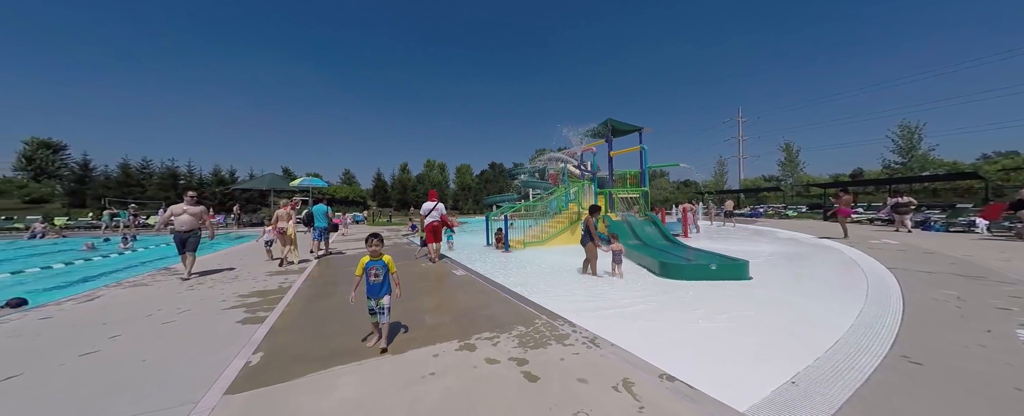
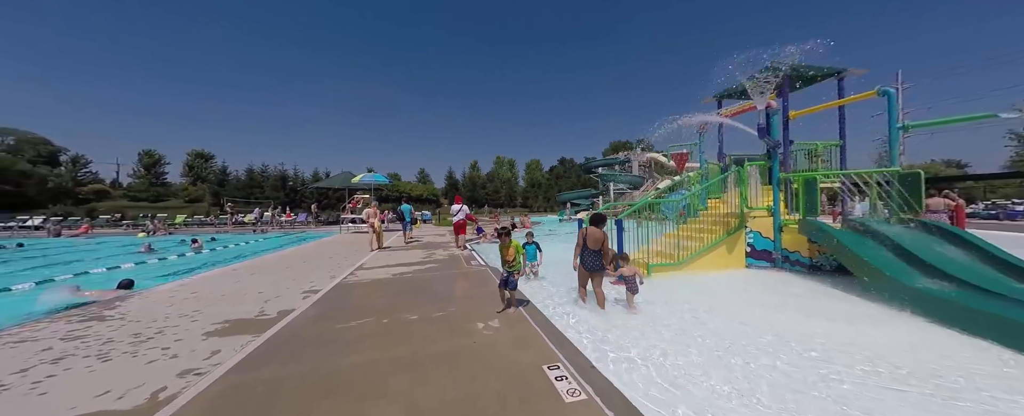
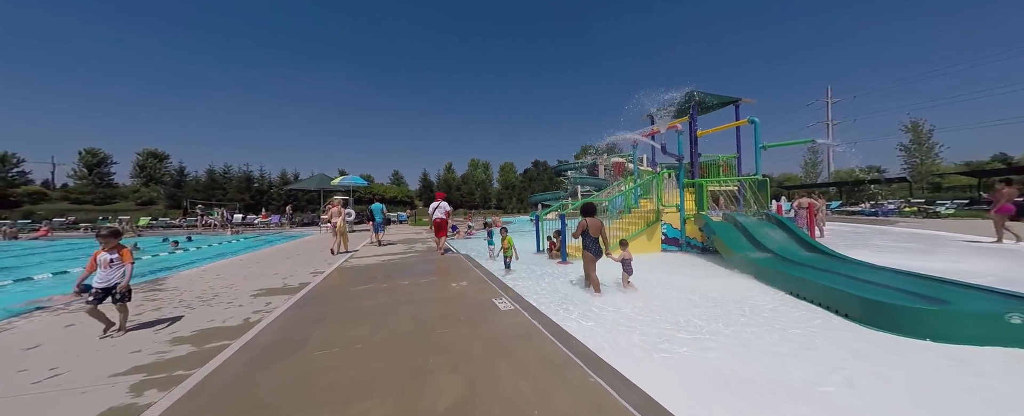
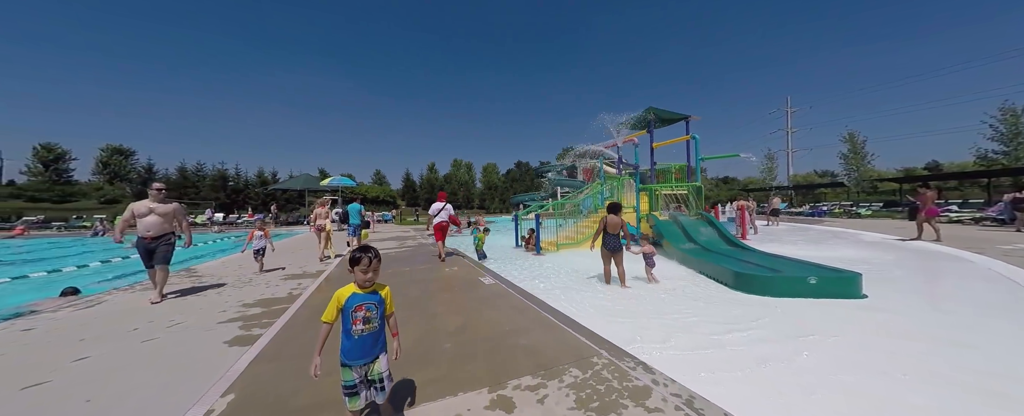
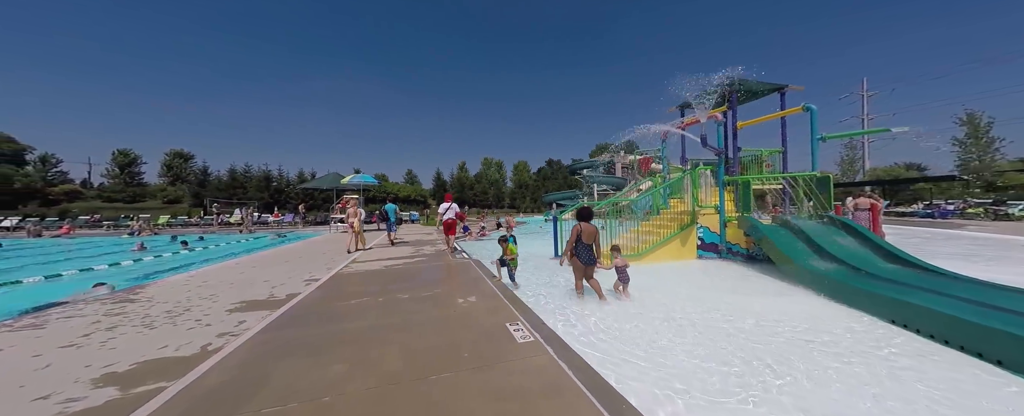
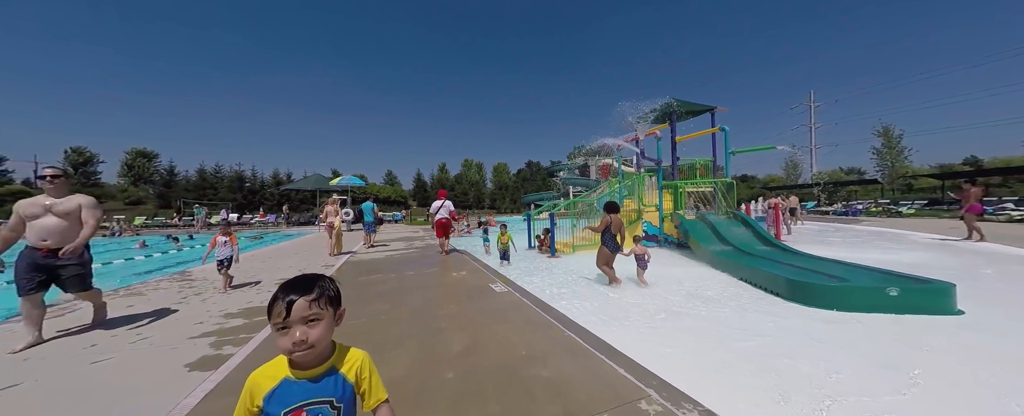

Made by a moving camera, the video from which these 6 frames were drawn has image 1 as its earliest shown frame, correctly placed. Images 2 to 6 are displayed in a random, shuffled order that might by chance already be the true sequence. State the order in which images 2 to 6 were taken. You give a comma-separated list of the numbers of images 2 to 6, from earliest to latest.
4, 6, 3, 5, 2
